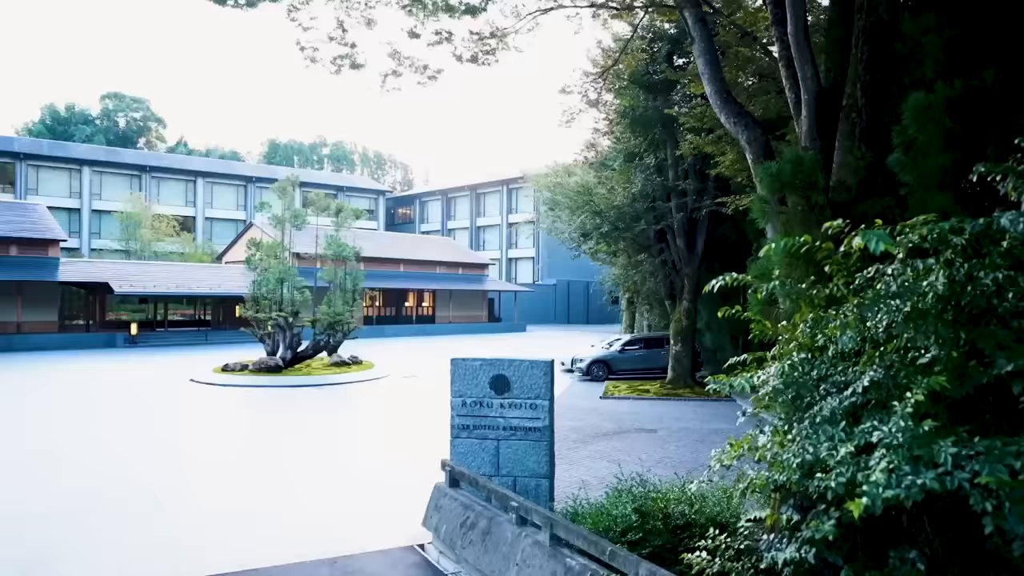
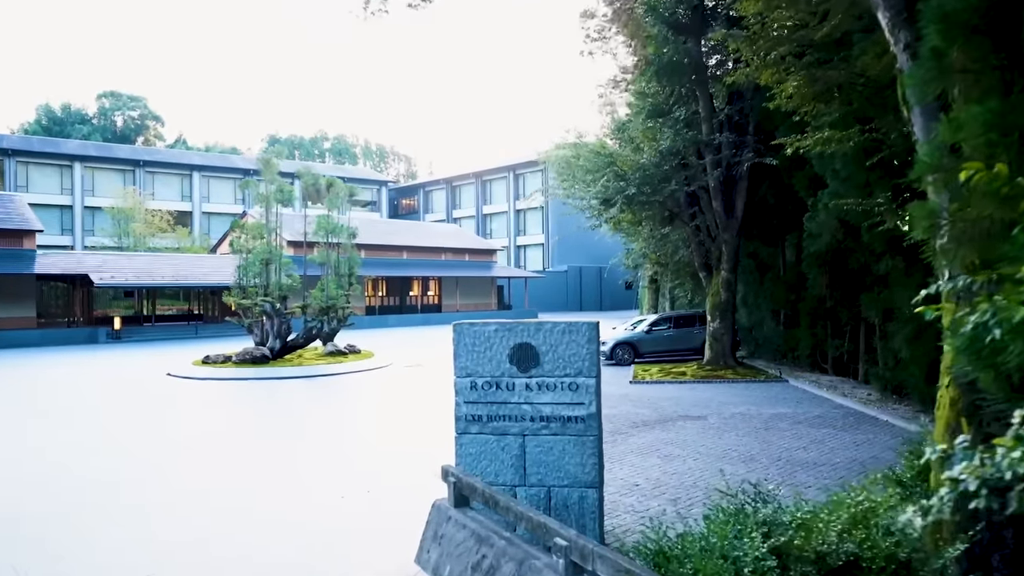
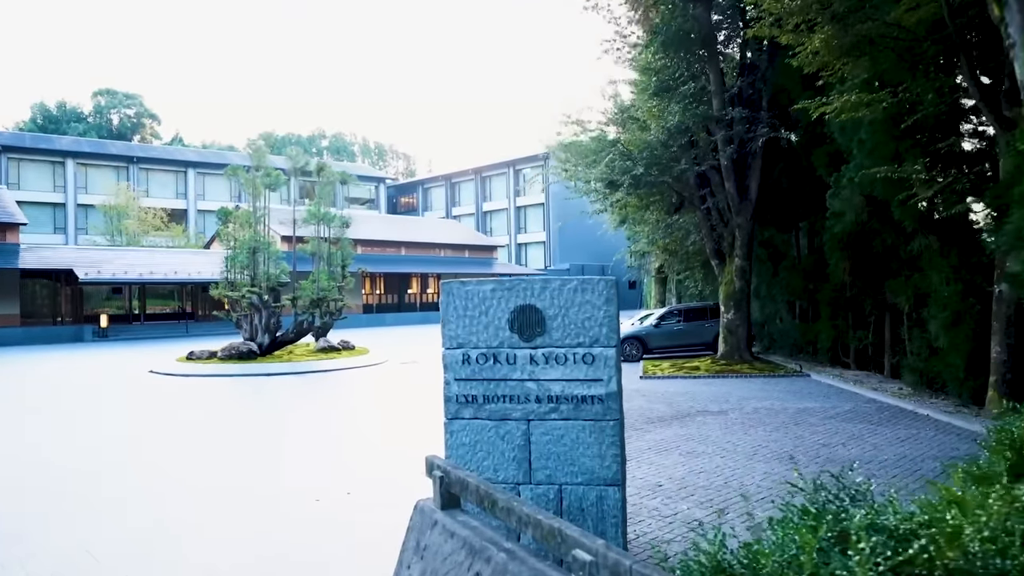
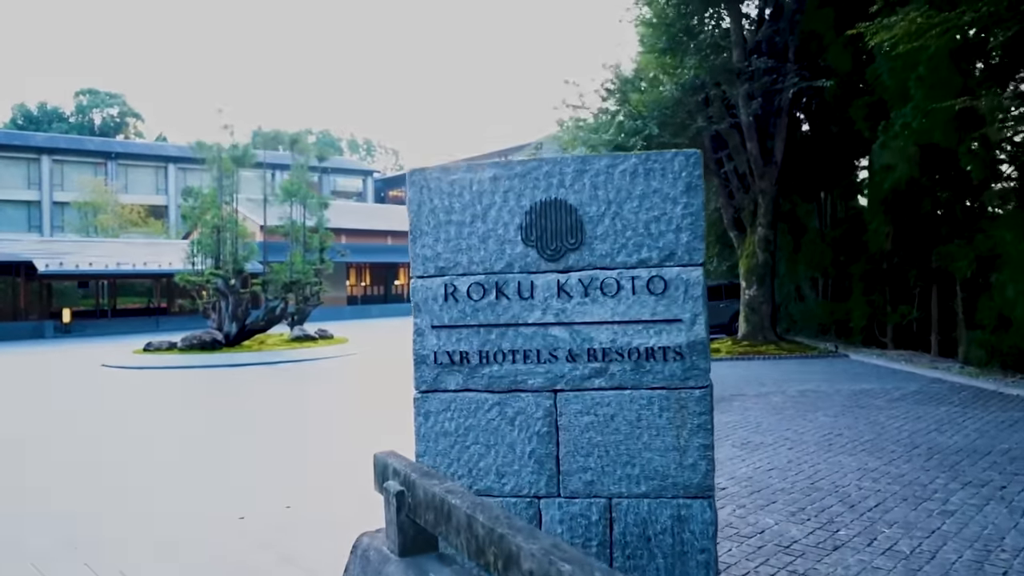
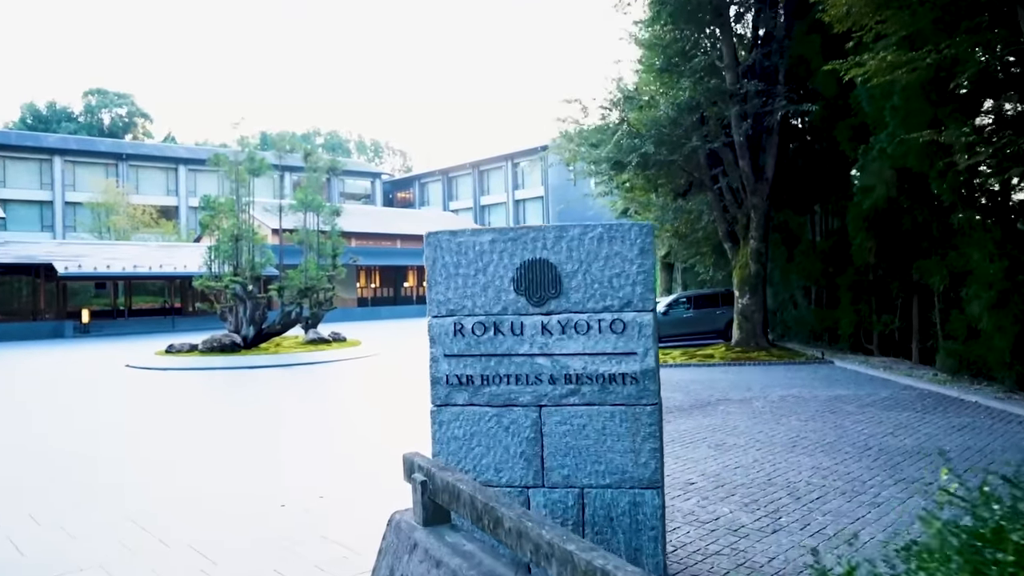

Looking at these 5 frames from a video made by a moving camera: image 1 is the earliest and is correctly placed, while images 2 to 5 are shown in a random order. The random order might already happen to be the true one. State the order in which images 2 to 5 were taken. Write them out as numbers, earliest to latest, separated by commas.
2, 3, 5, 4
